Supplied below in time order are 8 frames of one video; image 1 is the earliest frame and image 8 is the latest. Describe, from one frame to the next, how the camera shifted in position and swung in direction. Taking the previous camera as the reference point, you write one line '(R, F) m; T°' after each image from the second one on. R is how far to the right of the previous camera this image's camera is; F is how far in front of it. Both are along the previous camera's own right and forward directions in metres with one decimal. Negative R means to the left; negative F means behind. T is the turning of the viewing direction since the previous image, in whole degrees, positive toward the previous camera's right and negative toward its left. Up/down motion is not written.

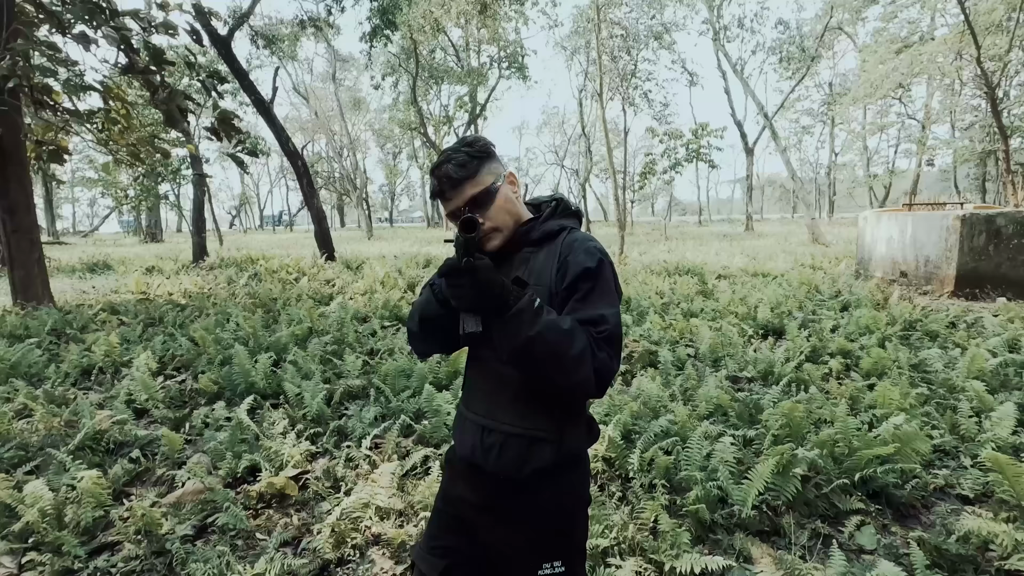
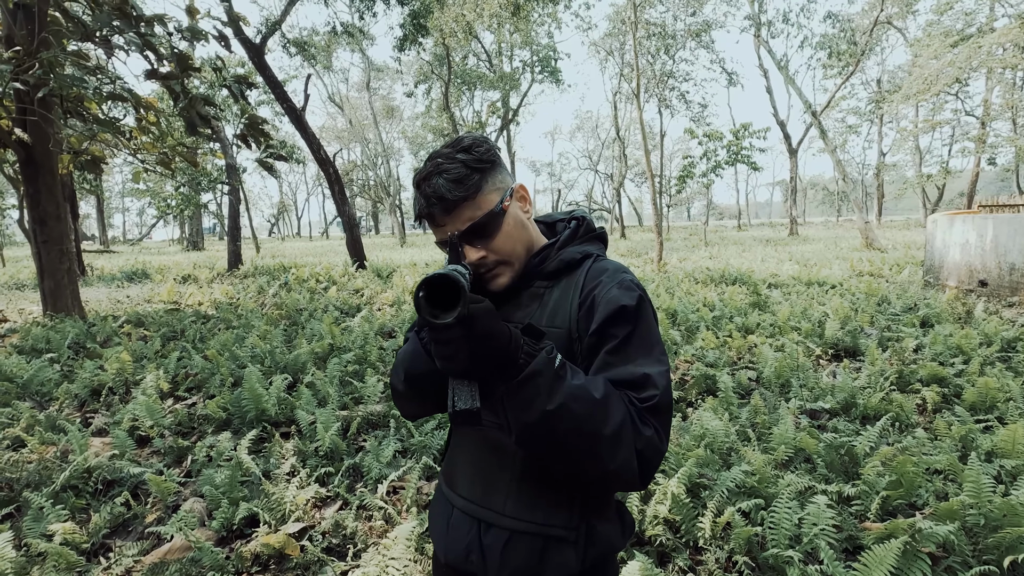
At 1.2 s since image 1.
(0.0, +0.6) m; -3°
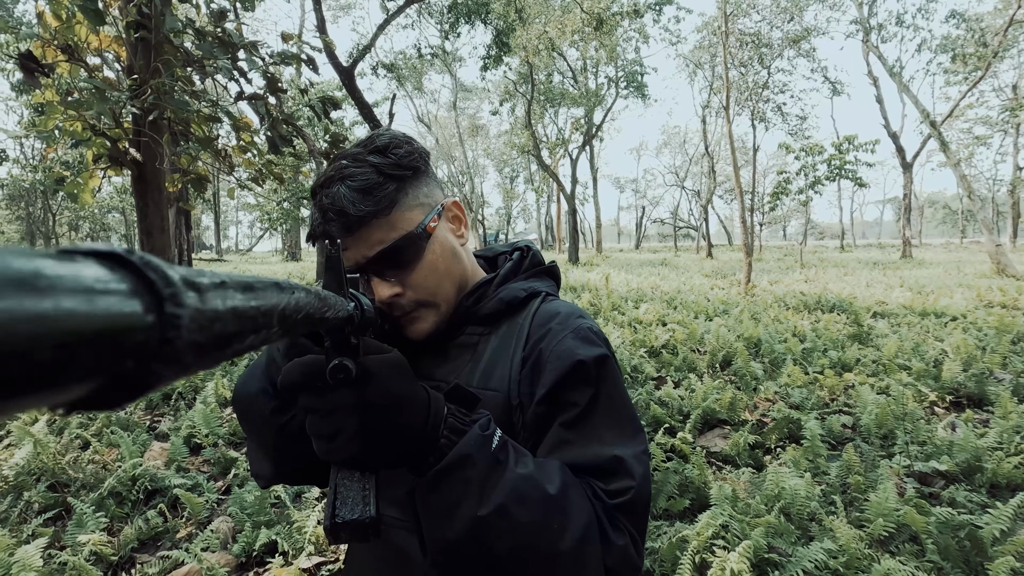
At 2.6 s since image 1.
(+0.2, +0.3) m; -9°
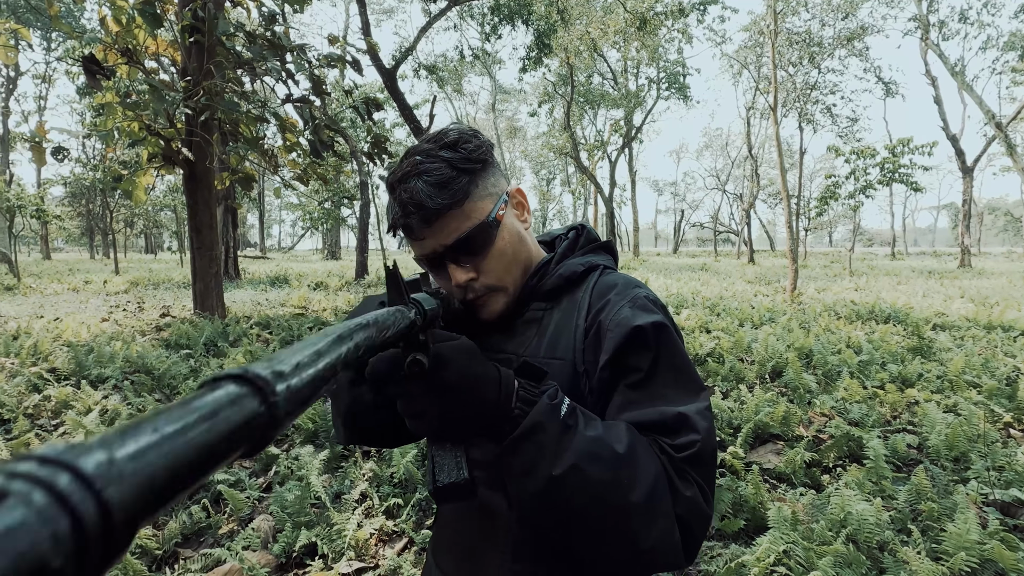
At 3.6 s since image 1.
(-0.1, +0.1) m; -4°
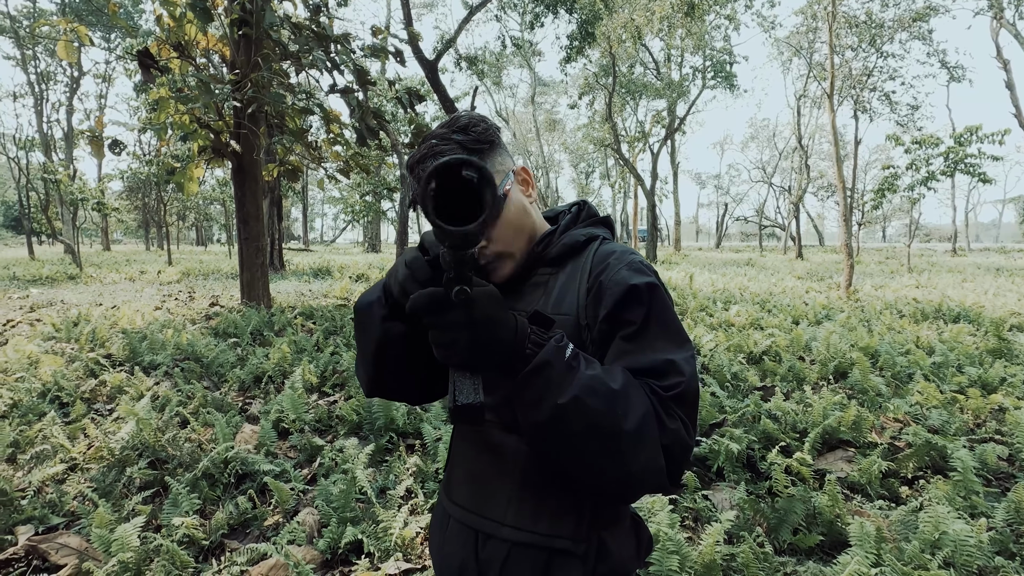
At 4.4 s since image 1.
(-0.1, +0.2) m; -4°
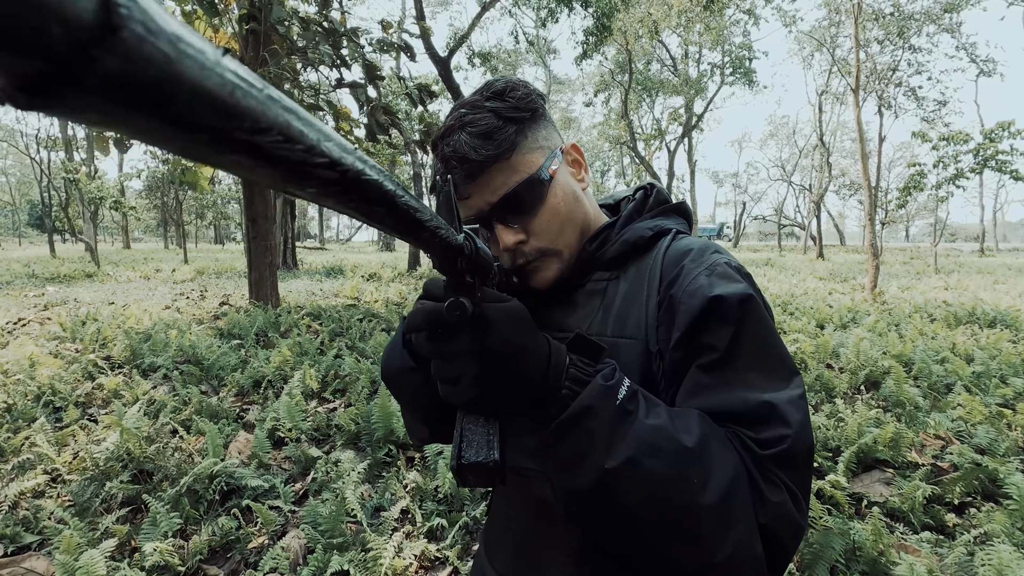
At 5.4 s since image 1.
(+0.1, +0.3) m; -2°
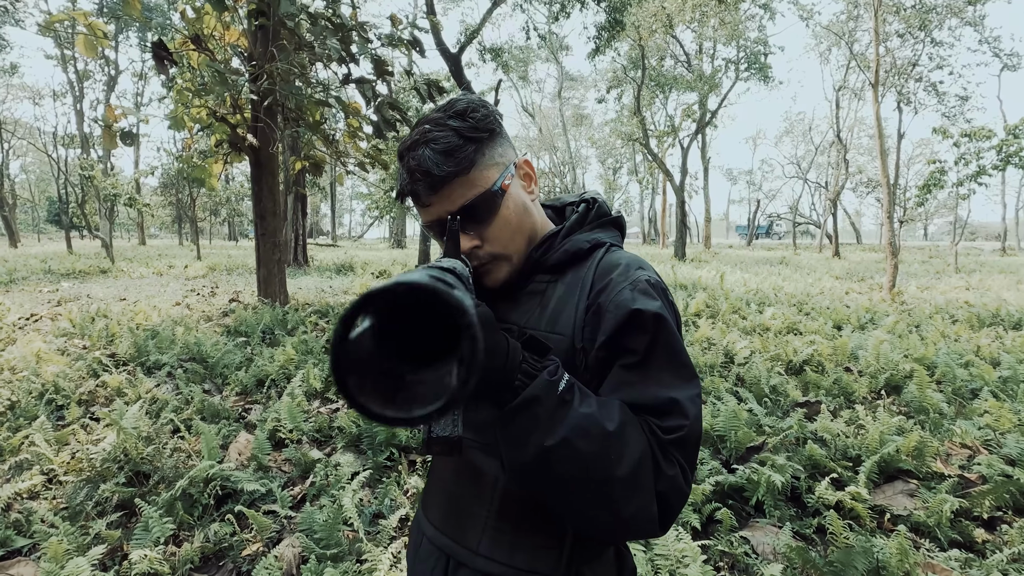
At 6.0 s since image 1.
(0.0, +0.1) m; -1°
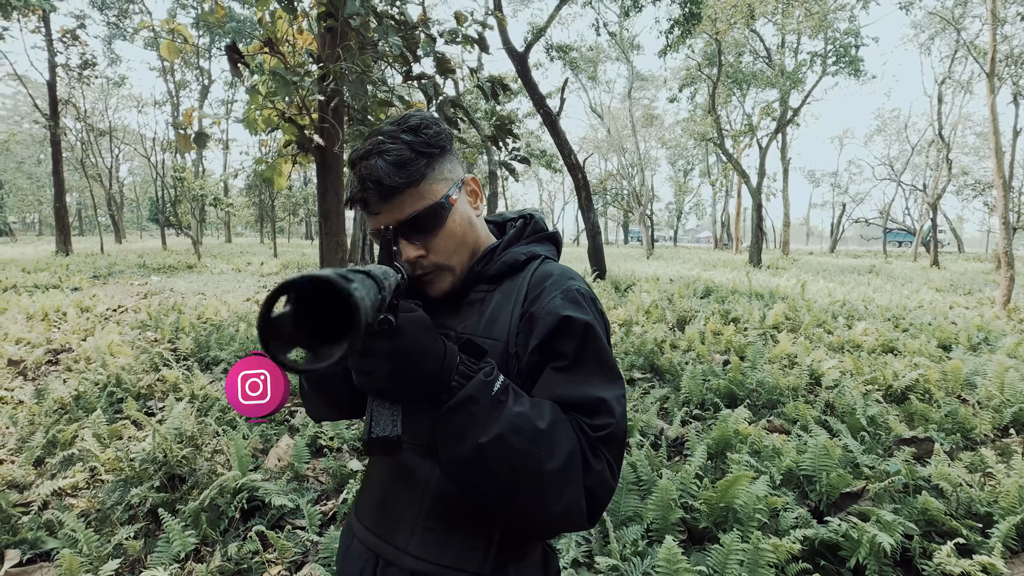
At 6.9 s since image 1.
(+0.1, +0.4) m; -7°
